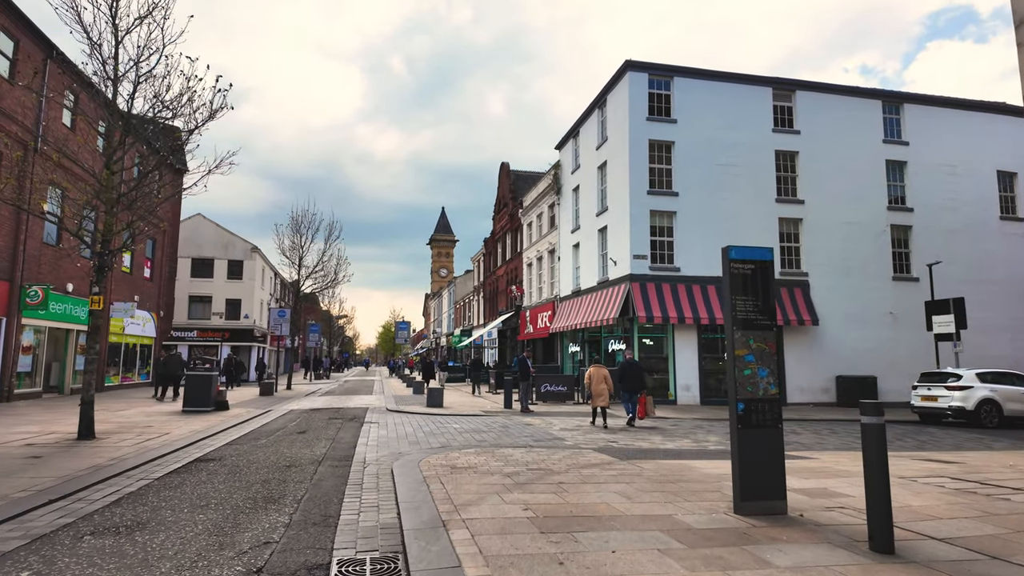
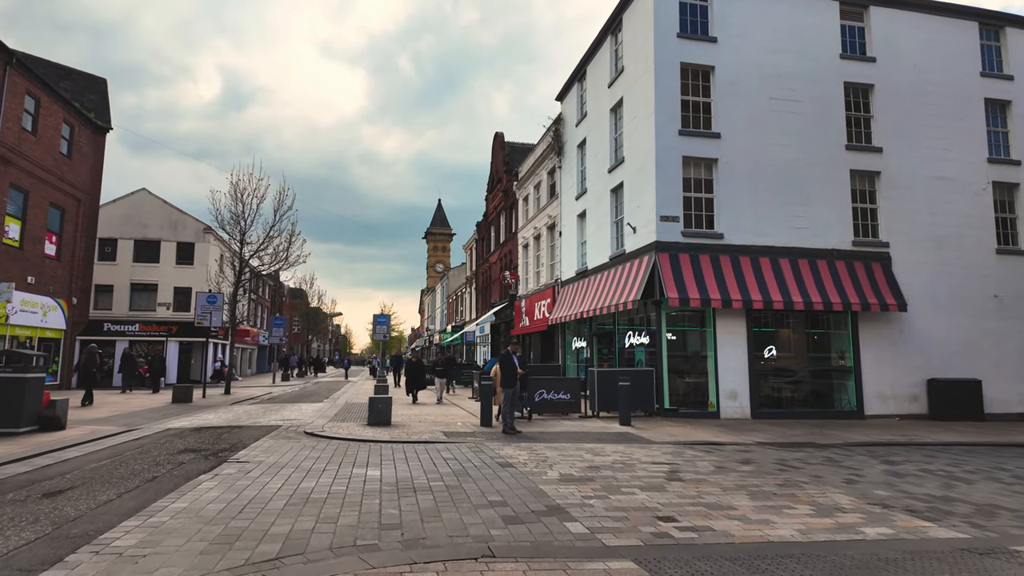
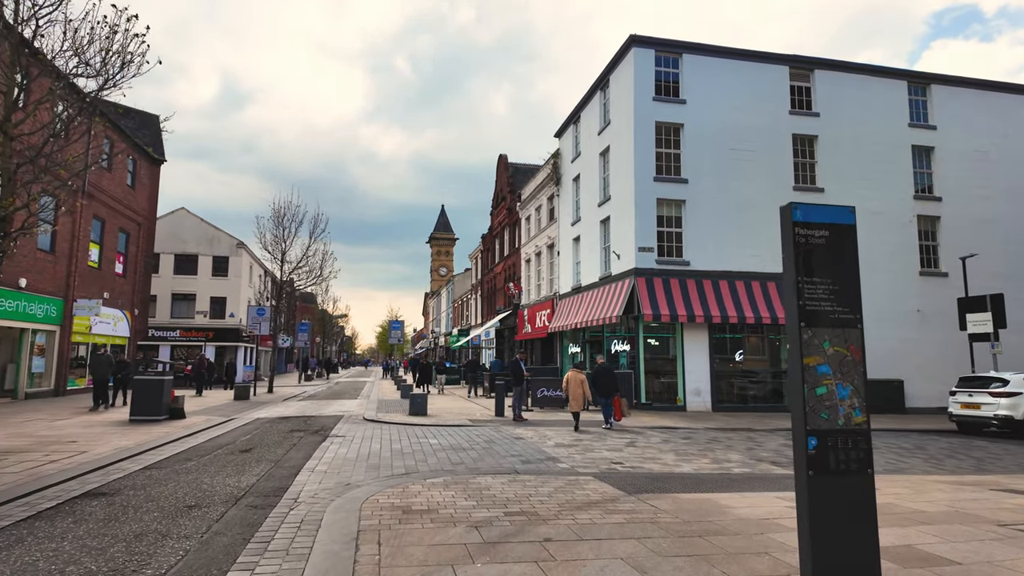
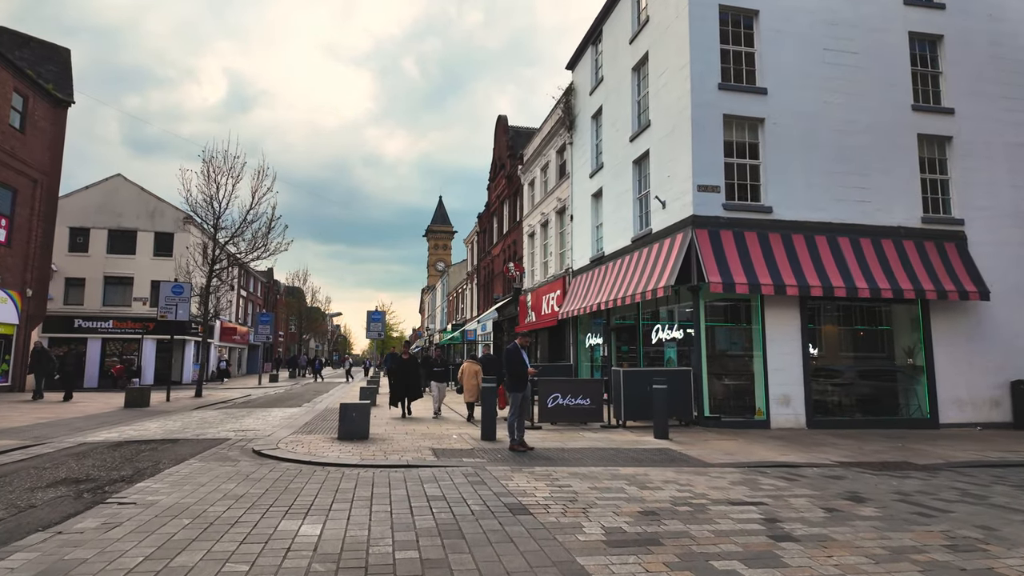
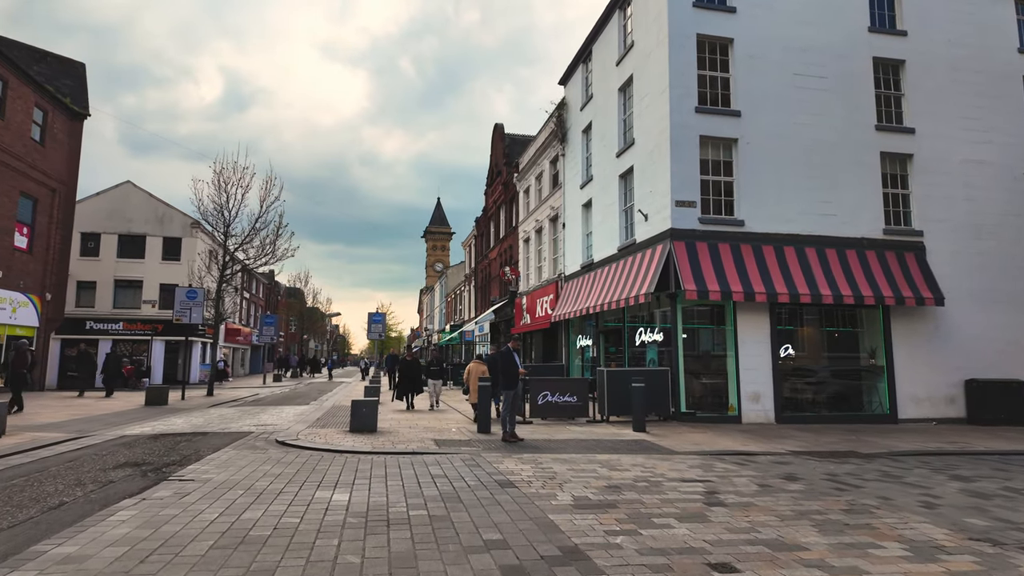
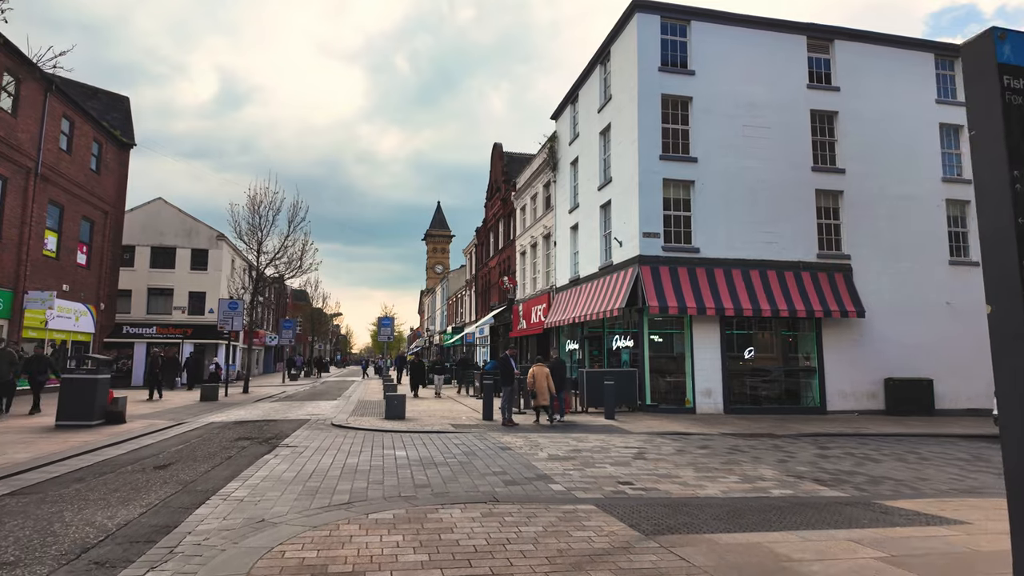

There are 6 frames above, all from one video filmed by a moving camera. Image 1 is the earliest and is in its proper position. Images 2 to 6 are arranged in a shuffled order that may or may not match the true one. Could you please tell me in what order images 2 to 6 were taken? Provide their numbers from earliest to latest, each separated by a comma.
3, 6, 2, 5, 4
